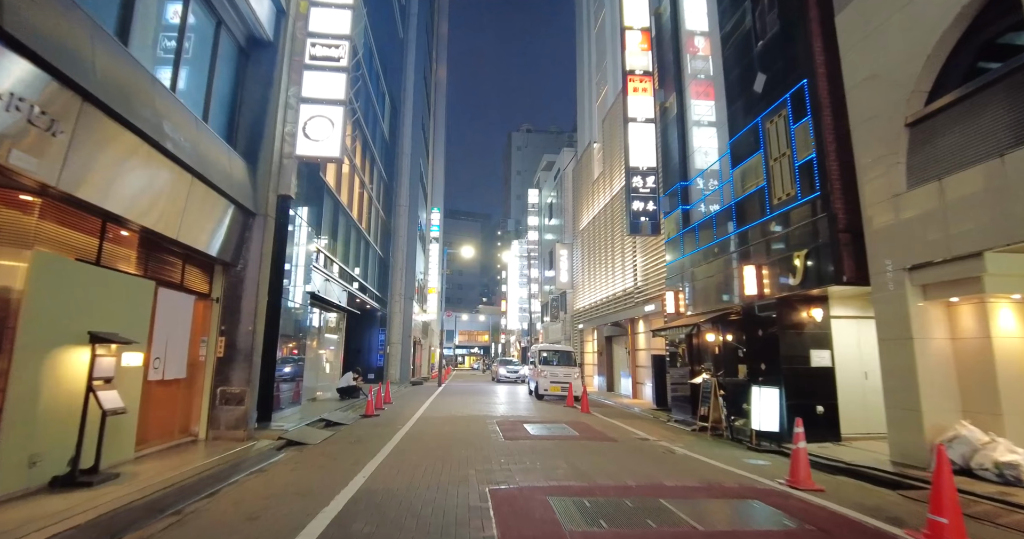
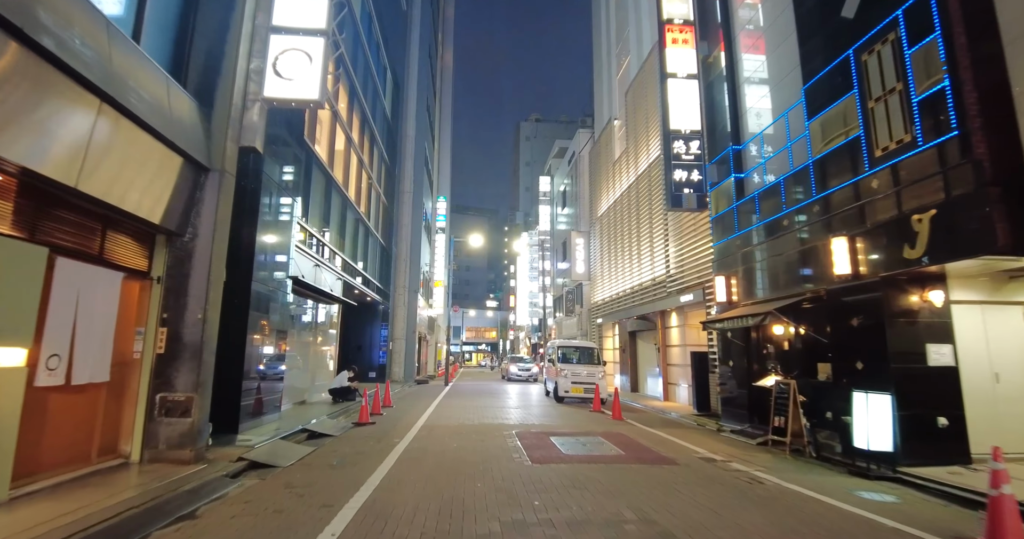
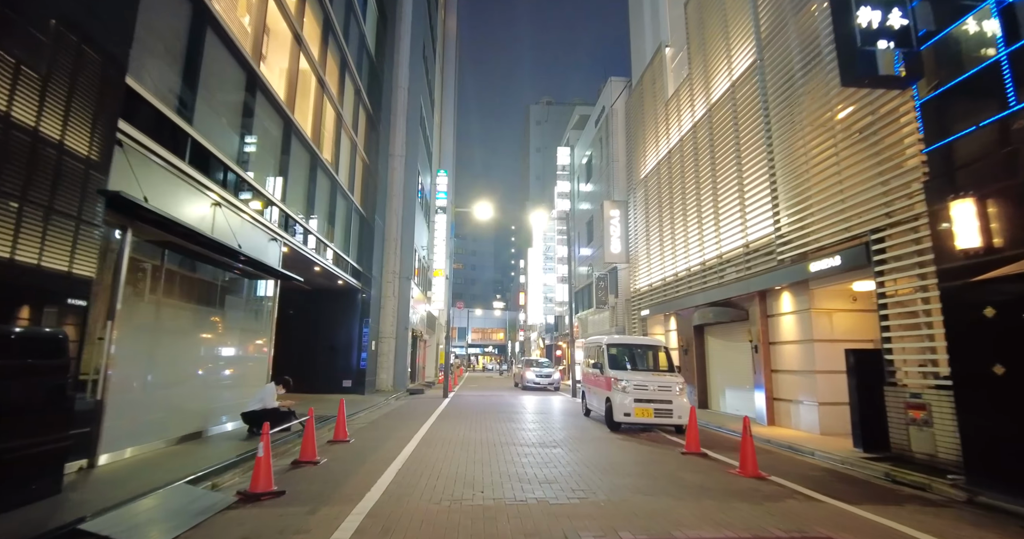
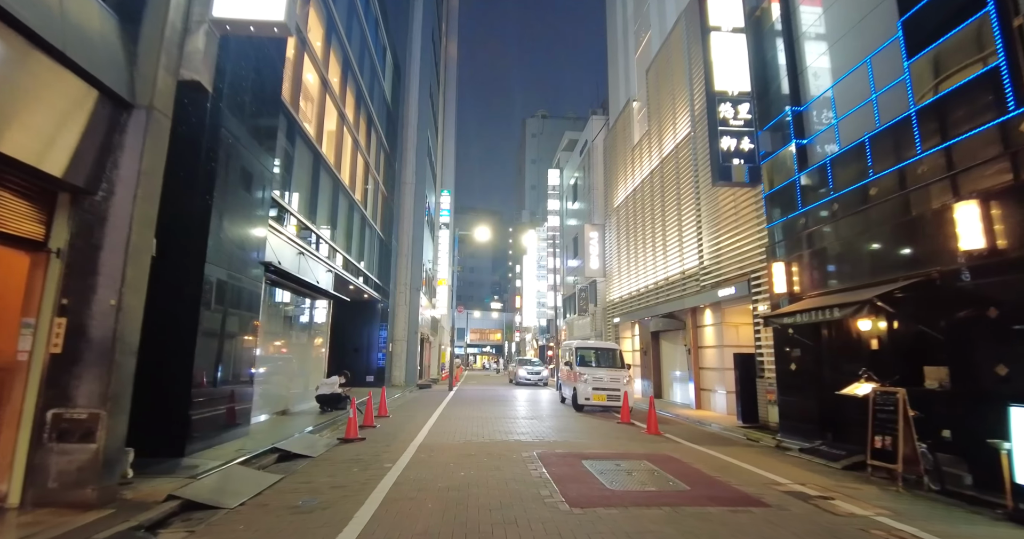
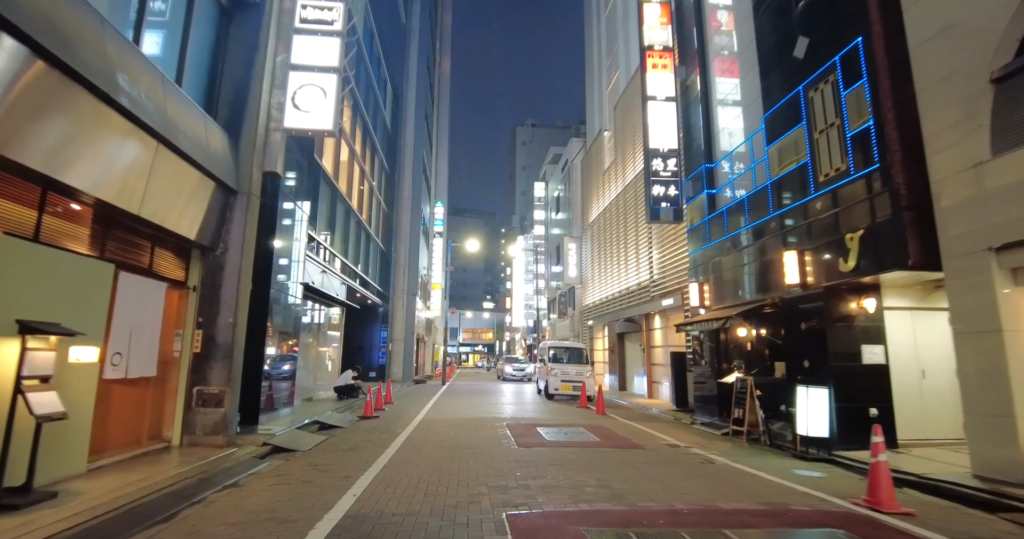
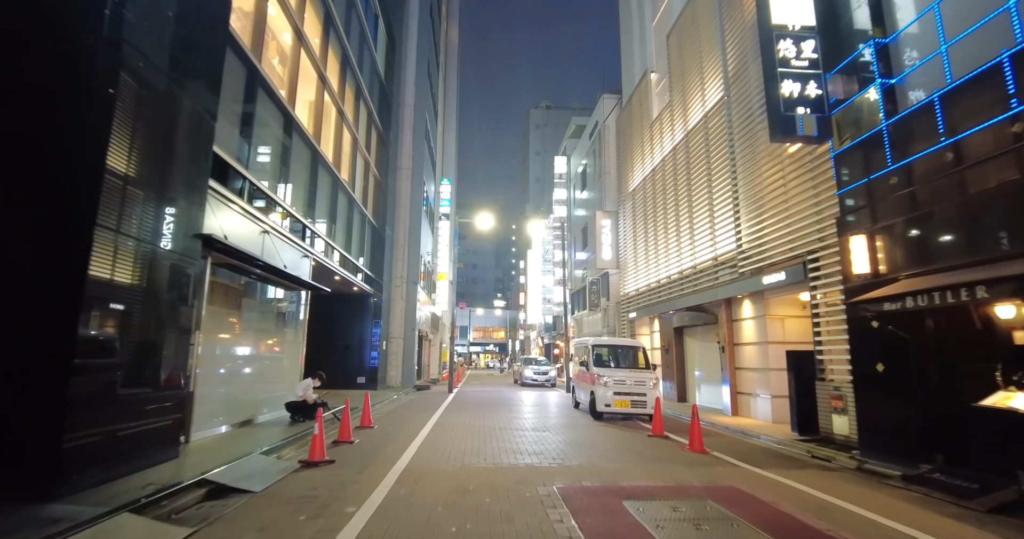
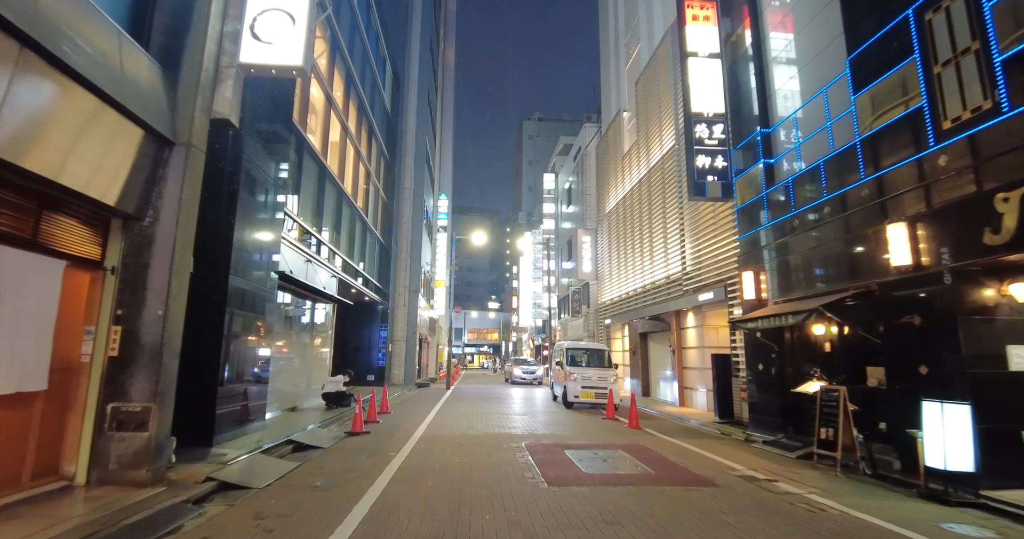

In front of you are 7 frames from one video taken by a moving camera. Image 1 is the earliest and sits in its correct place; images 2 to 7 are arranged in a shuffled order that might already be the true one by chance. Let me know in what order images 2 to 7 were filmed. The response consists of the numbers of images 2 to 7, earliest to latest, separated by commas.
5, 2, 7, 4, 6, 3
